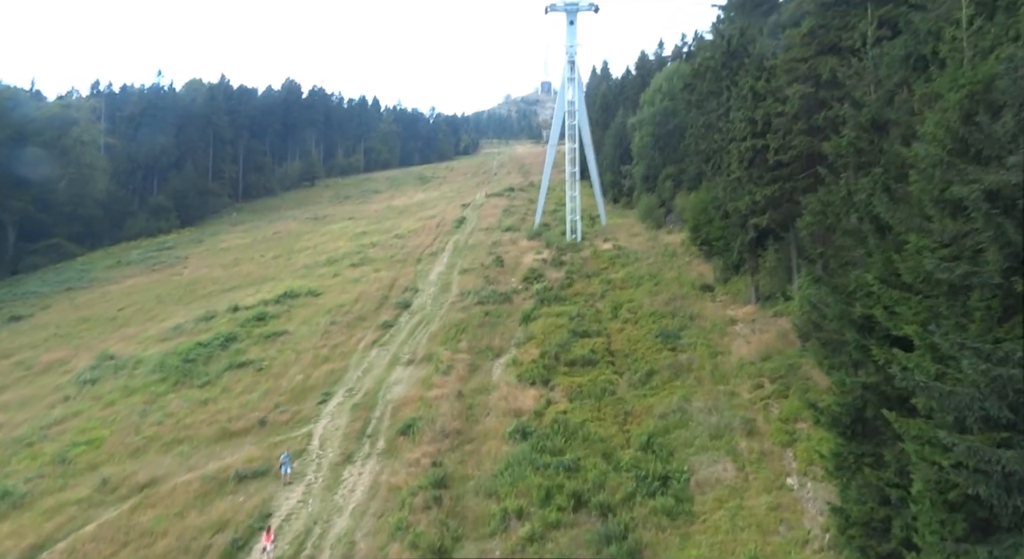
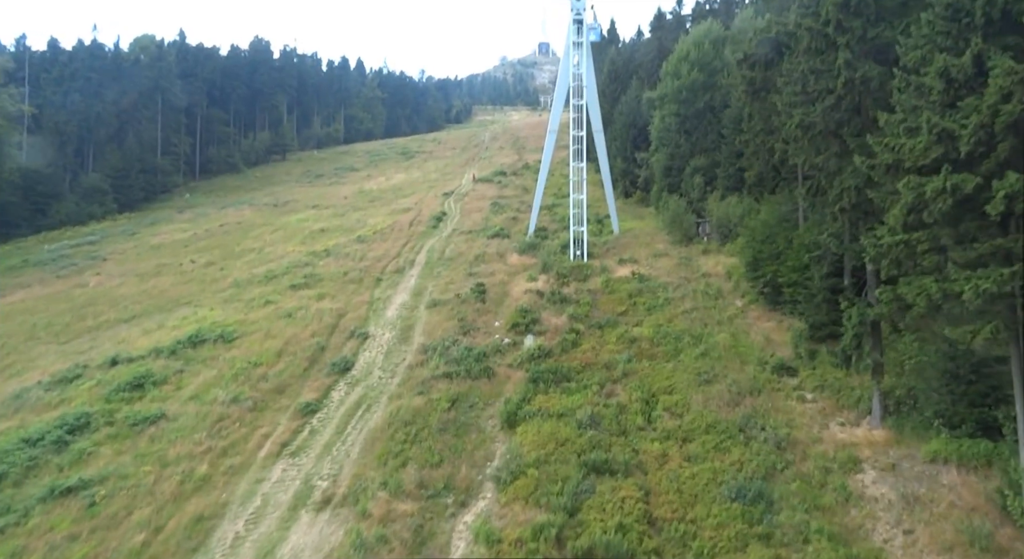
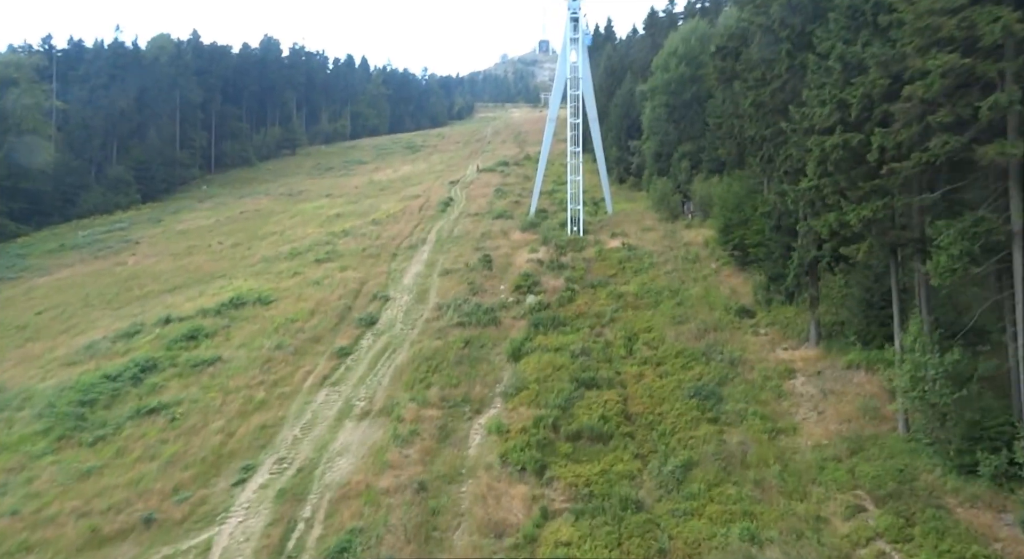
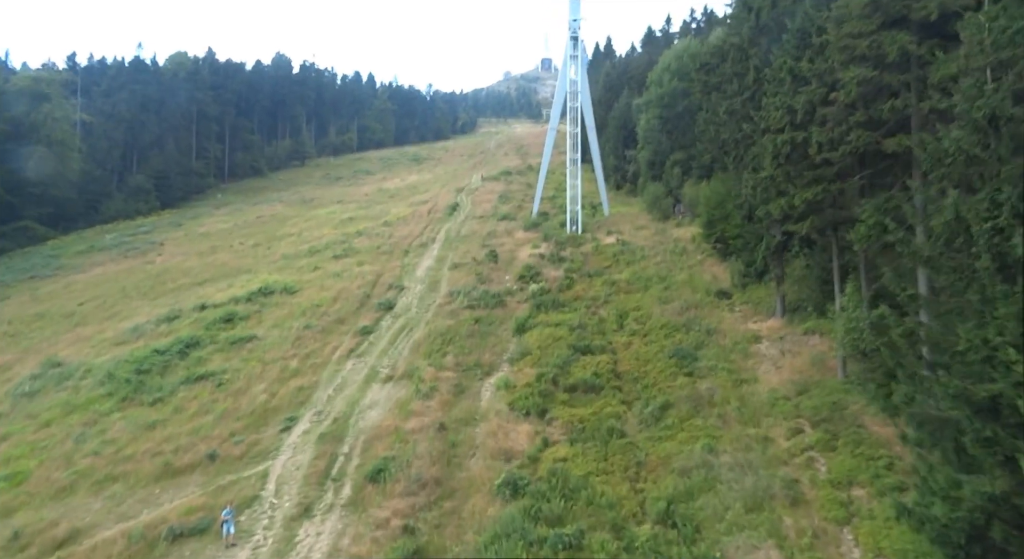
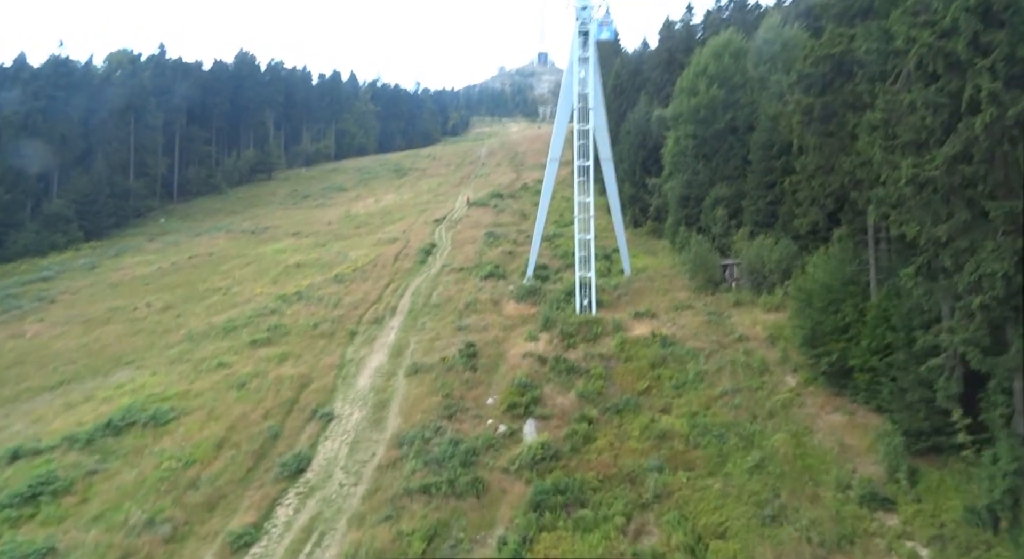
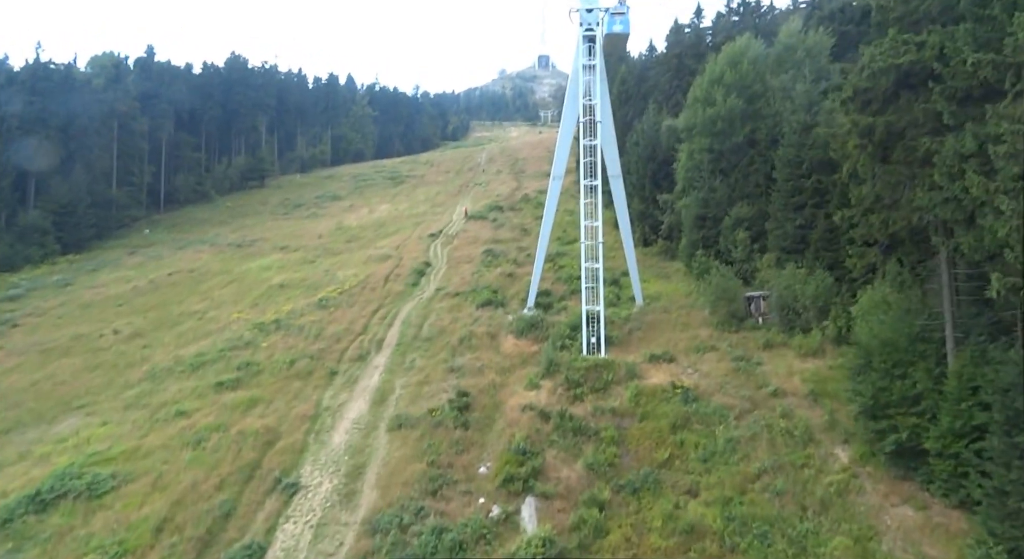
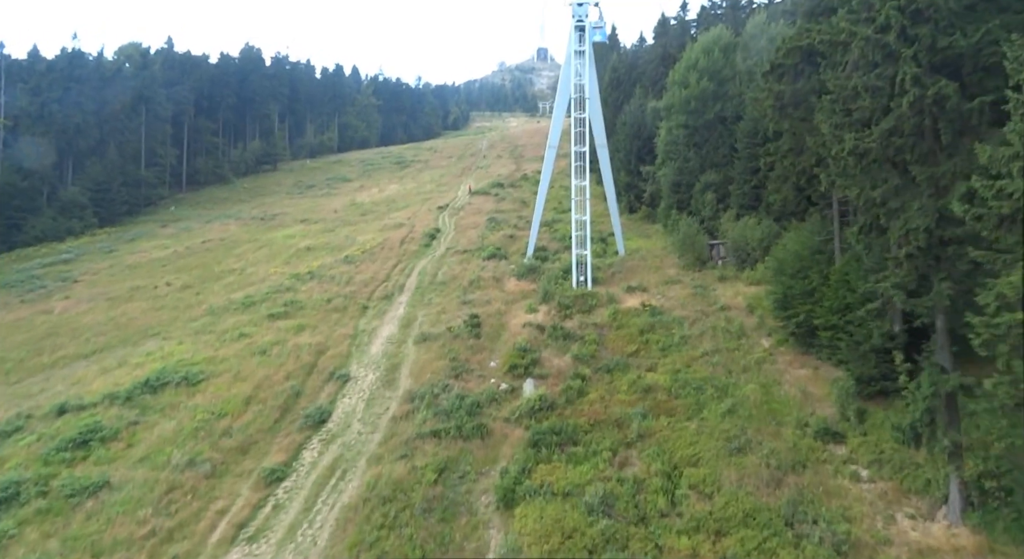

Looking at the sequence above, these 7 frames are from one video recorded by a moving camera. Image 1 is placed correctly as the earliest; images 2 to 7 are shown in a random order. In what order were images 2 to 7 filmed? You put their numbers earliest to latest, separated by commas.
4, 3, 2, 7, 5, 6
